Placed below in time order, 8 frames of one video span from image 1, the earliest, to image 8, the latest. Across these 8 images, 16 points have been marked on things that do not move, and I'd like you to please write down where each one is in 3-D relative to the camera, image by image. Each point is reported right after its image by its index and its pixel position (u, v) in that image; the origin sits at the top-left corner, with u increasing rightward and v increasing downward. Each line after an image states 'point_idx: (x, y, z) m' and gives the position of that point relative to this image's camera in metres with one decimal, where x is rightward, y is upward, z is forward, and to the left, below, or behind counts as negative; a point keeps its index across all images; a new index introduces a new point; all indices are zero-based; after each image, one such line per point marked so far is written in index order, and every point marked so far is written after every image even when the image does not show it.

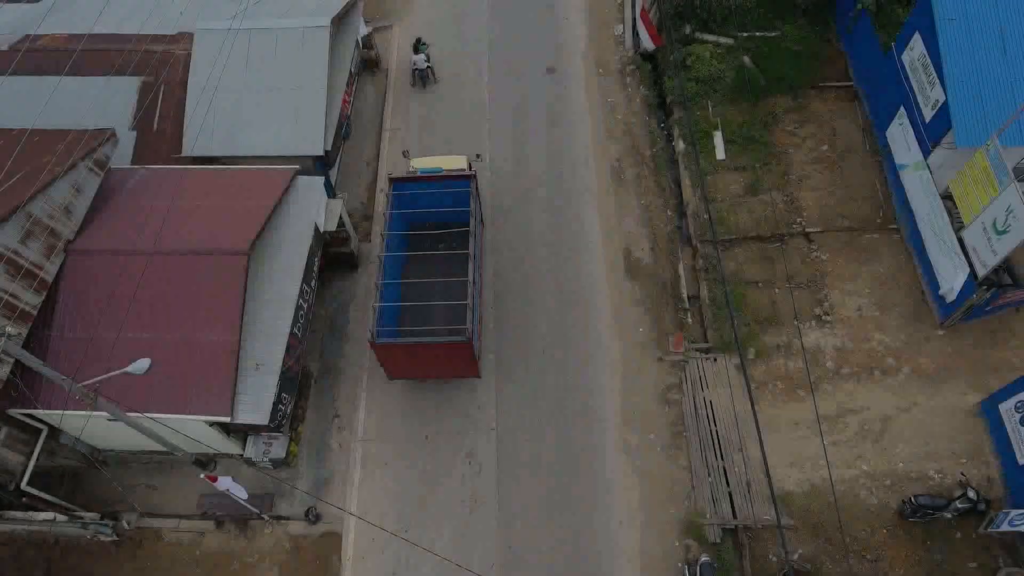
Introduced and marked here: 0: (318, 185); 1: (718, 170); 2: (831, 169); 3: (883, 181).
0: (-3.0, +1.6, +12.9) m
1: (+3.8, +2.2, +15.1) m
2: (+5.7, +2.1, +14.8) m
3: (+6.5, +1.9, +14.5) m
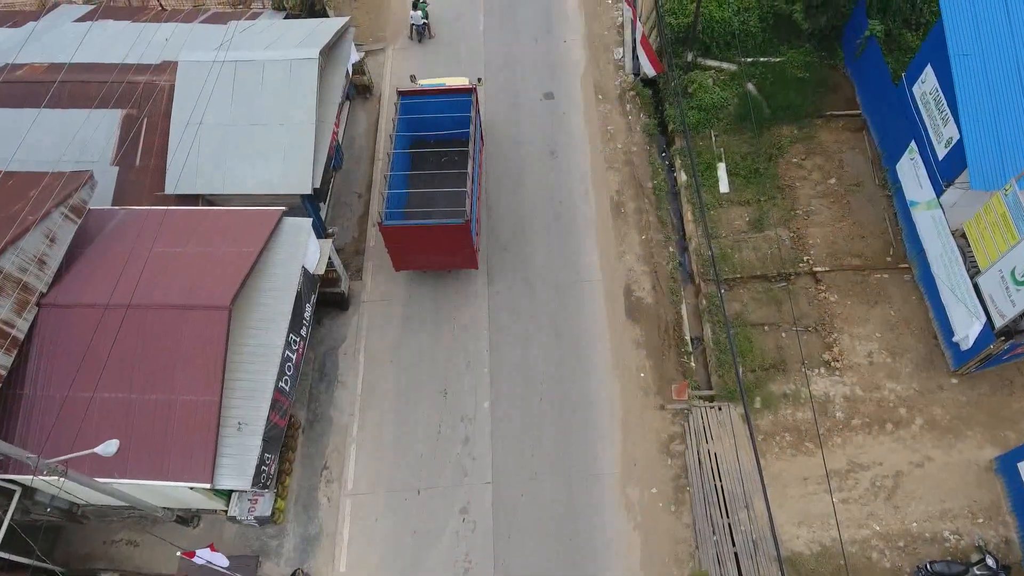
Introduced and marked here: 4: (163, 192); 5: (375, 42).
0: (-3.1, +0.9, +12.4) m
1: (+3.7, +1.5, +14.6) m
2: (+5.7, +1.5, +14.3) m
3: (+6.5, +1.2, +14.0) m
4: (-5.7, +1.6, +13.4) m
5: (-3.1, +5.6, +18.6) m
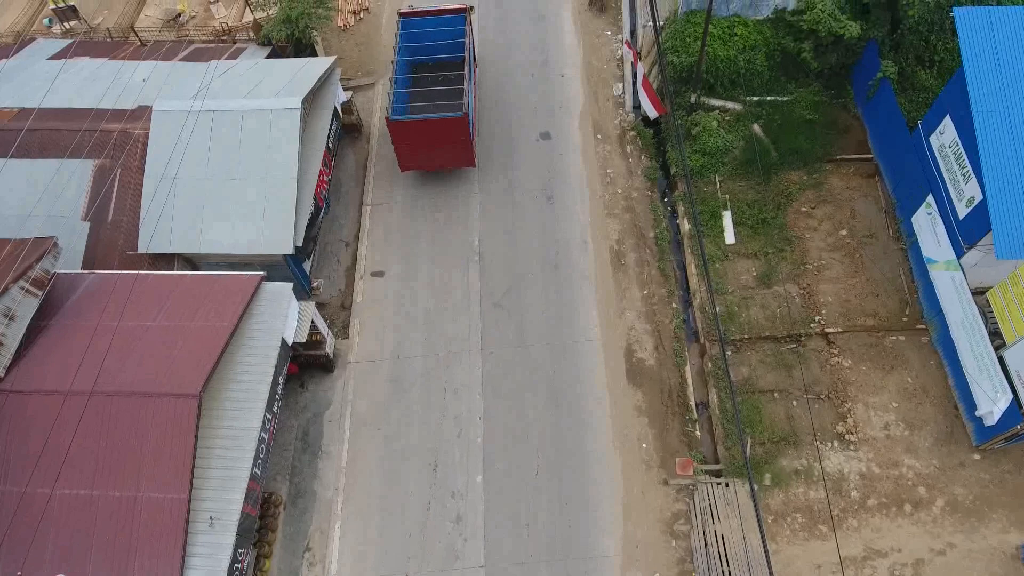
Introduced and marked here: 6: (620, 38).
0: (-3.2, -0.1, +11.6) m
1: (+3.6, +0.5, +13.9) m
2: (+5.6, +0.5, +13.5) m
3: (+6.4, +0.2, +13.3) m
4: (-5.8, +0.6, +12.6) m
5: (-3.2, +4.6, +17.8) m
6: (+2.4, +5.5, +18.0) m
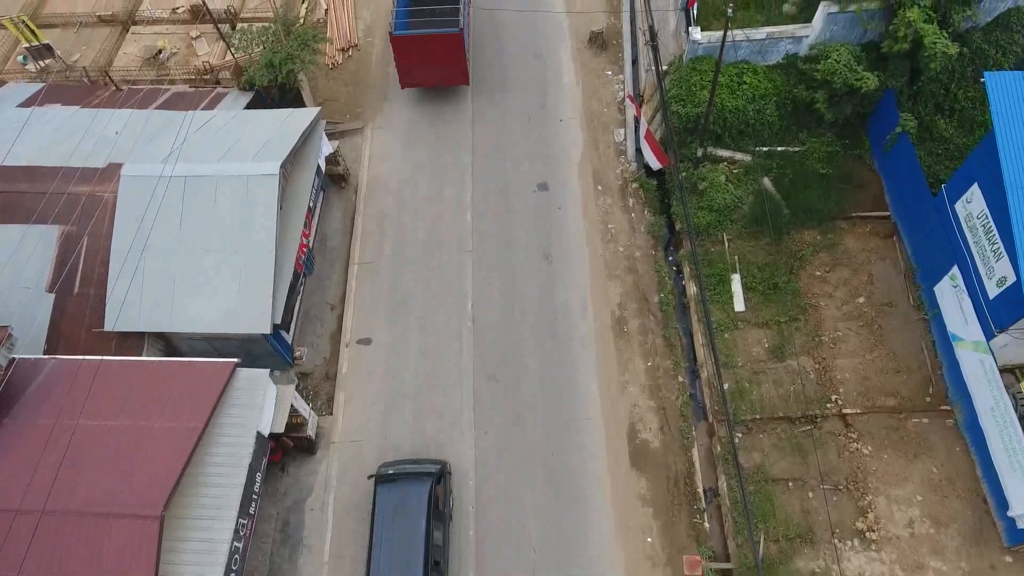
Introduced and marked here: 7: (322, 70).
0: (-3.3, -1.3, +10.8) m
1: (+3.5, -0.6, +13.0) m
2: (+5.5, -0.6, +12.7) m
3: (+6.3, -0.9, +12.4) m
4: (-5.8, -0.6, +11.7) m
5: (-3.3, +3.5, +16.9) m
6: (+2.3, +4.4, +17.2) m
7: (-4.1, +4.7, +17.9) m
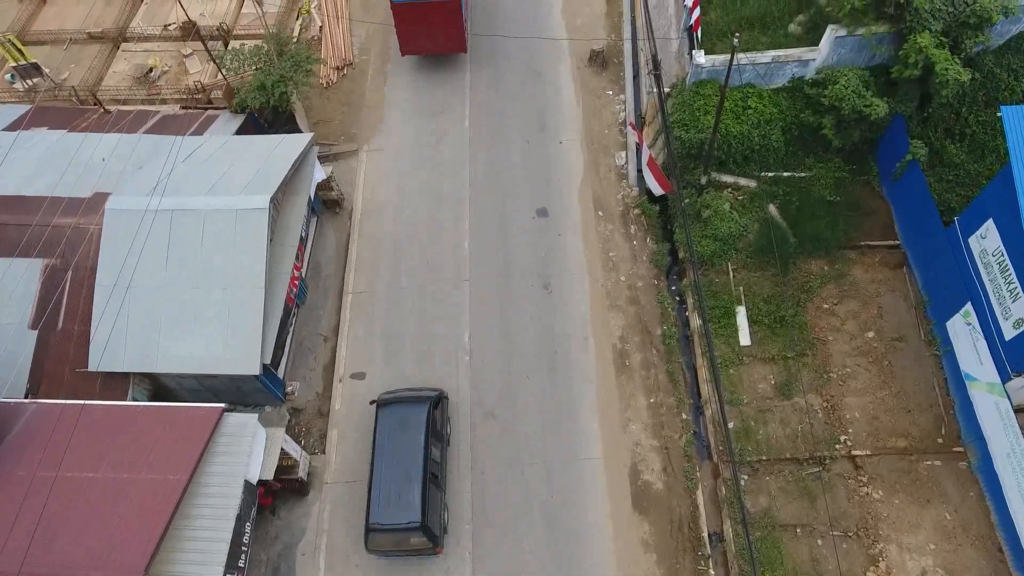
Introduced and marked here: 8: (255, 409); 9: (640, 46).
0: (-3.3, -1.8, +10.4) m
1: (+3.5, -1.1, +12.6) m
2: (+5.5, -1.1, +12.3) m
3: (+6.3, -1.4, +12.0) m
4: (-5.9, -1.1, +11.4) m
5: (-3.3, +2.9, +16.5) m
6: (+2.2, +3.8, +16.8) m
7: (-4.2, +4.2, +17.5) m
8: (-4.1, -1.9, +13.0) m
9: (+2.7, +5.0, +17.1) m
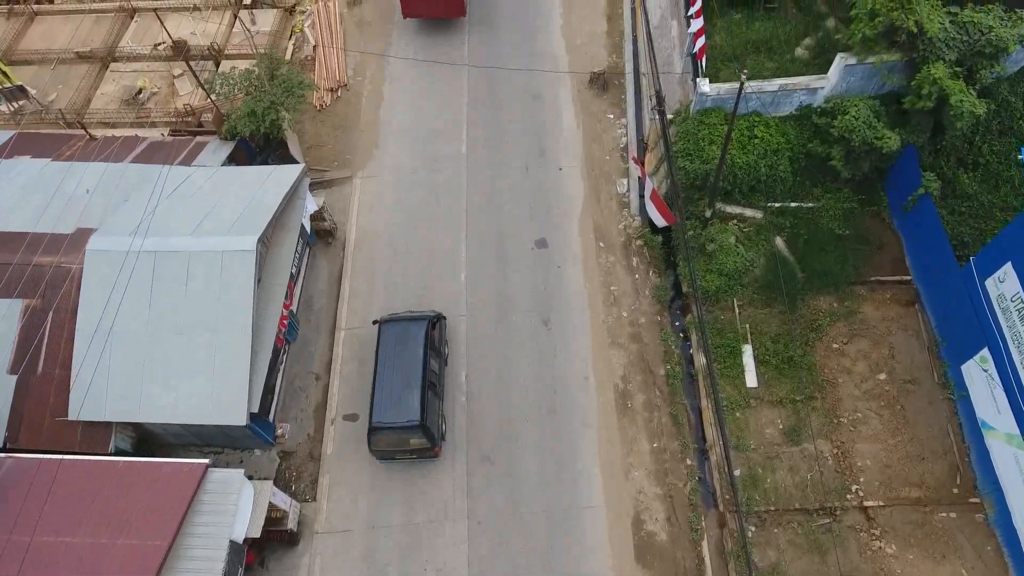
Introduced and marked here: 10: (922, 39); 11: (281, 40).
0: (-3.3, -2.4, +9.9) m
1: (+3.5, -1.7, +12.1) m
2: (+5.5, -1.7, +11.8) m
3: (+6.2, -2.0, +11.5) m
4: (-5.9, -1.7, +10.9) m
5: (-3.3, +2.4, +16.1) m
6: (+2.2, +3.3, +16.3) m
7: (-4.2, +3.6, +17.0) m
8: (-4.1, -2.5, +12.5) m
9: (+2.6, +4.4, +16.6) m
10: (+6.0, +3.7, +12.1) m
11: (-5.2, +5.6, +18.6) m
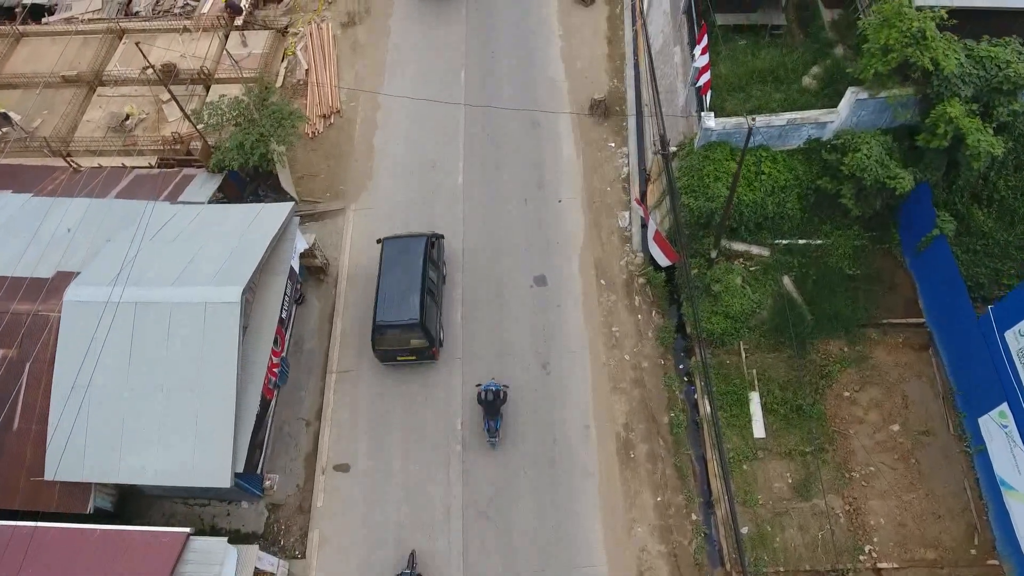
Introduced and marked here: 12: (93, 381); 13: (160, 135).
0: (-3.3, -3.1, +9.4) m
1: (+3.5, -2.4, +11.6) m
2: (+5.4, -2.4, +11.3) m
3: (+6.2, -2.7, +11.0) m
4: (-5.9, -2.4, +10.4) m
5: (-3.4, +1.7, +15.6) m
6: (+2.2, +2.6, +15.8) m
7: (-4.2, +3.0, +16.5) m
8: (-4.1, -3.2, +12.0) m
9: (+2.6, +3.8, +16.1) m
10: (+6.0, +3.0, +11.6) m
11: (-5.3, +5.0, +18.1) m
12: (-5.4, -1.2, +10.6) m
13: (-7.1, +3.1, +16.7) m
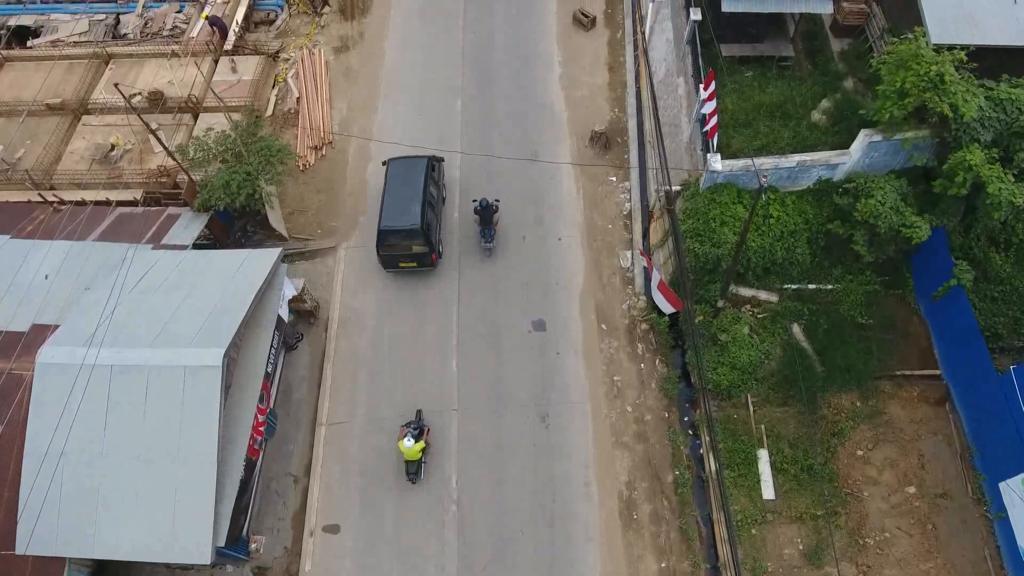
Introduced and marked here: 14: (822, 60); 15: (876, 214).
0: (-3.4, -3.8, +8.9) m
1: (+3.4, -3.1, +11.1) m
2: (+5.4, -3.1, +10.8) m
3: (+6.2, -3.4, +10.5) m
4: (-6.0, -3.1, +9.9) m
5: (-3.4, +1.0, +15.0) m
6: (+2.1, +1.9, +15.2) m
7: (-4.3, +2.2, +15.9) m
8: (-4.2, -3.9, +11.5) m
9: (+2.6, +3.0, +15.5) m
10: (+5.9, +2.2, +11.0) m
11: (-5.3, +4.2, +17.6) m
12: (-5.4, -1.9, +10.1) m
13: (-7.2, +2.4, +16.2) m
14: (+5.4, +4.0, +14.4) m
15: (+5.1, +1.0, +11.6) m
